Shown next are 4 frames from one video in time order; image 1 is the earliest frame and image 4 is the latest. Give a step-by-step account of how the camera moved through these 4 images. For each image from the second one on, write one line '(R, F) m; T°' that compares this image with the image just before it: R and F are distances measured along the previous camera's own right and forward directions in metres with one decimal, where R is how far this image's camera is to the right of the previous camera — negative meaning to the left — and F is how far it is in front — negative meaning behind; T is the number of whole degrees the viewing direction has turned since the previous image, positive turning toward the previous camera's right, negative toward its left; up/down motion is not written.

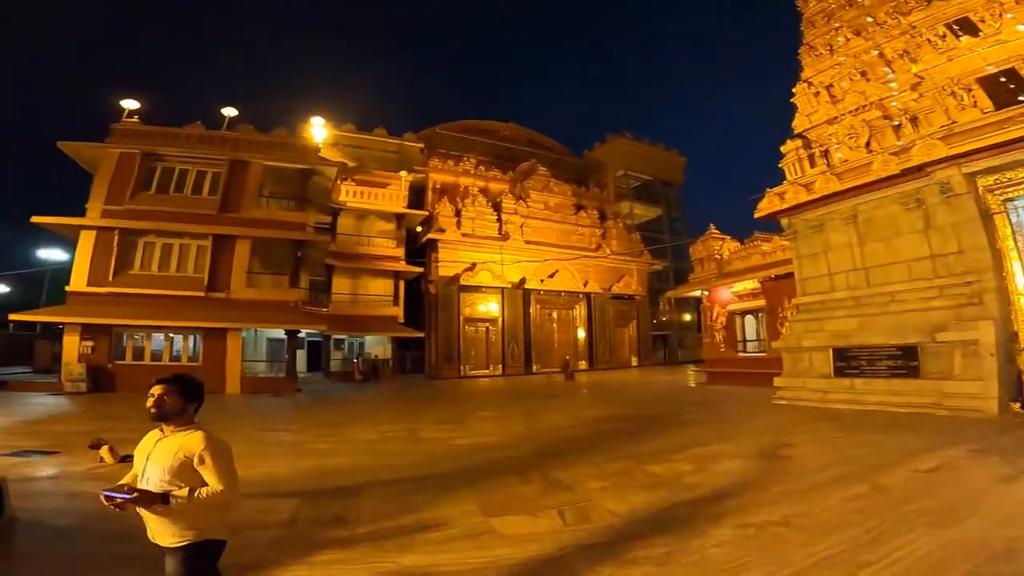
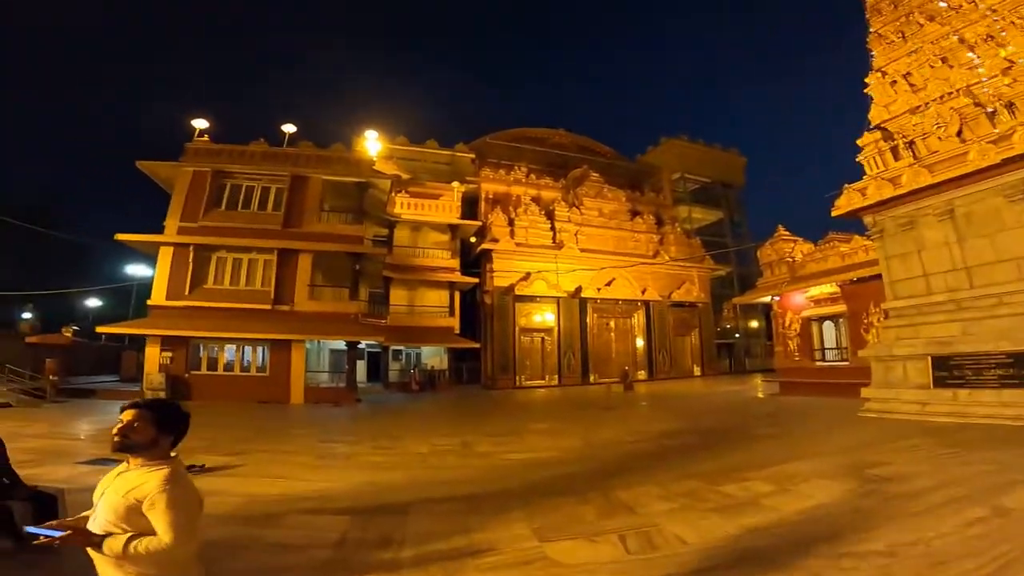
(0.0, +0.3) m; -6°
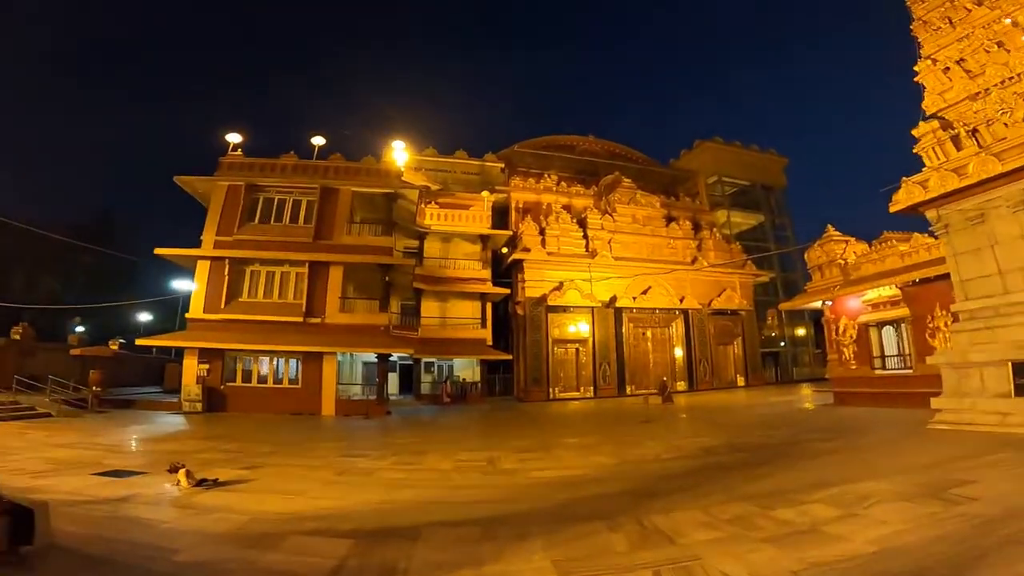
(+0.1, +0.4) m; -4°
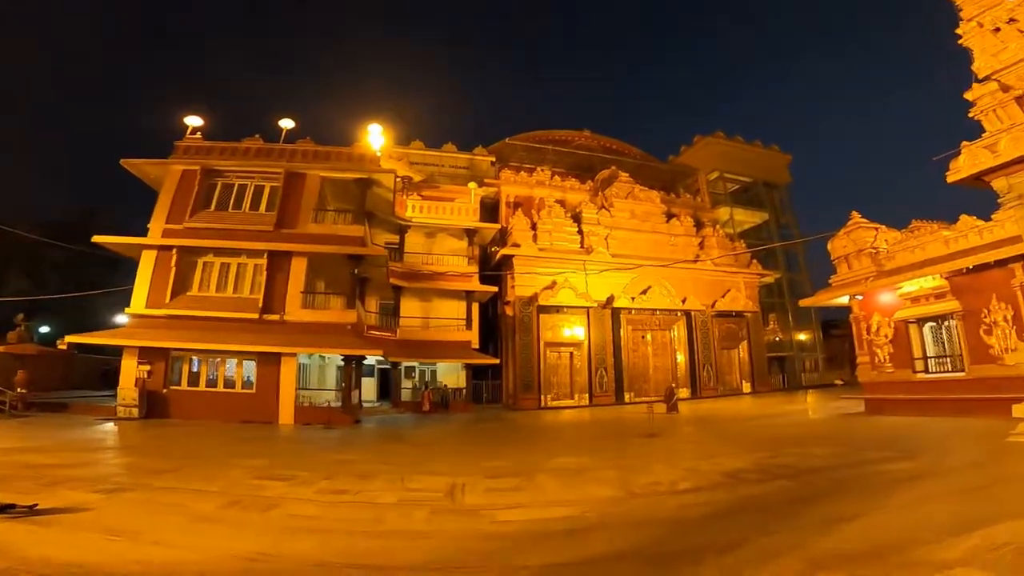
(+0.3, +1.8) m; +1°
